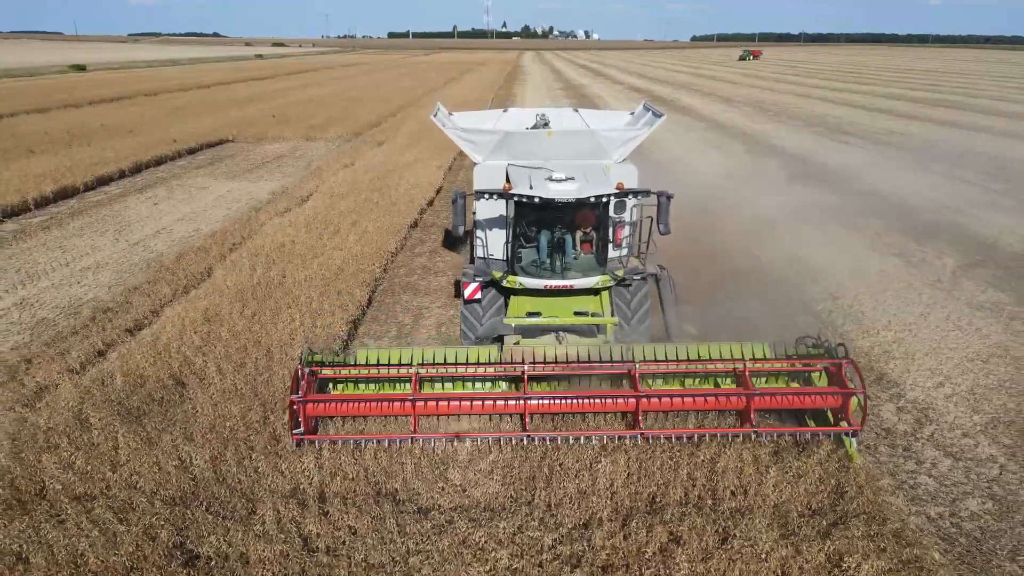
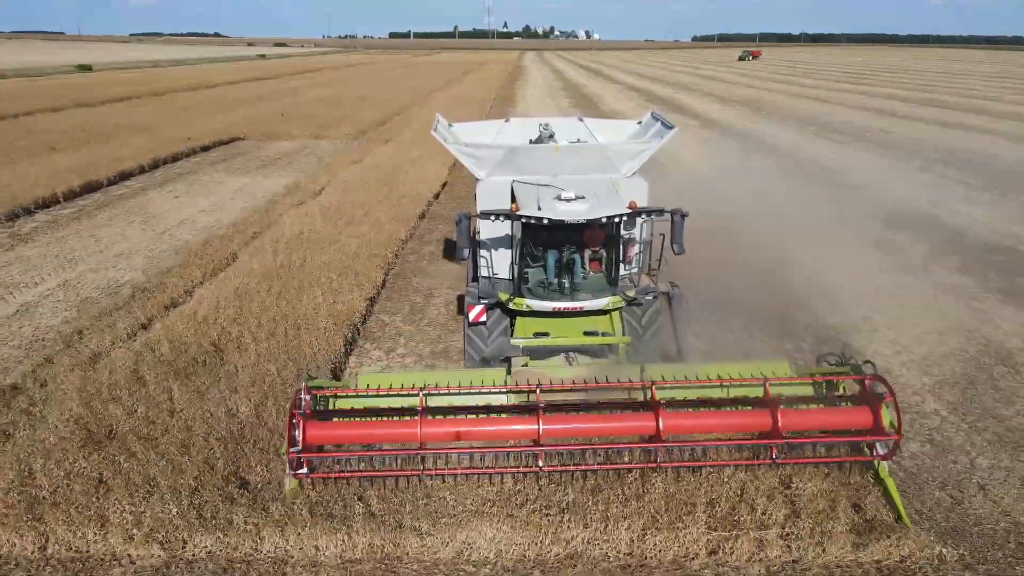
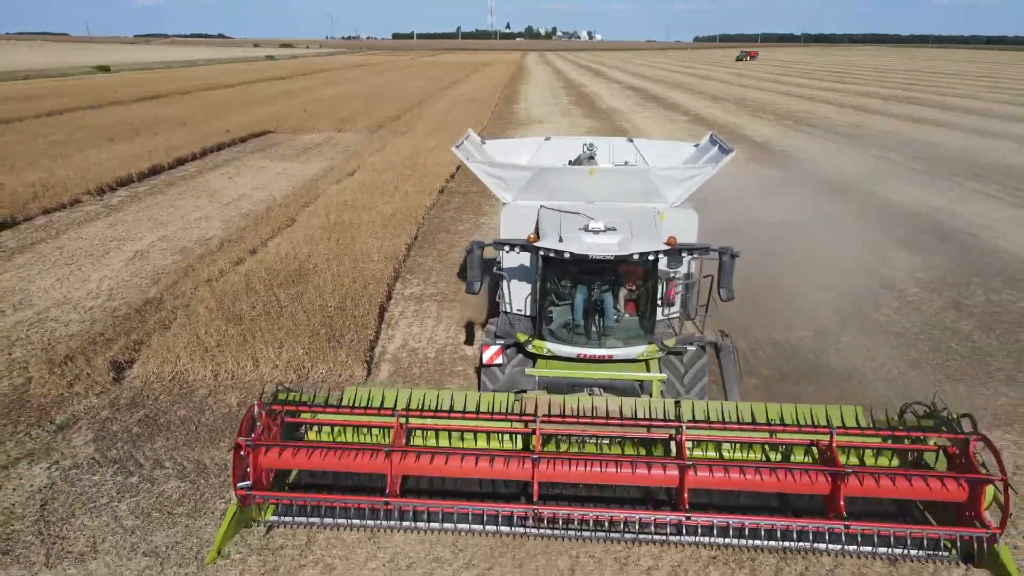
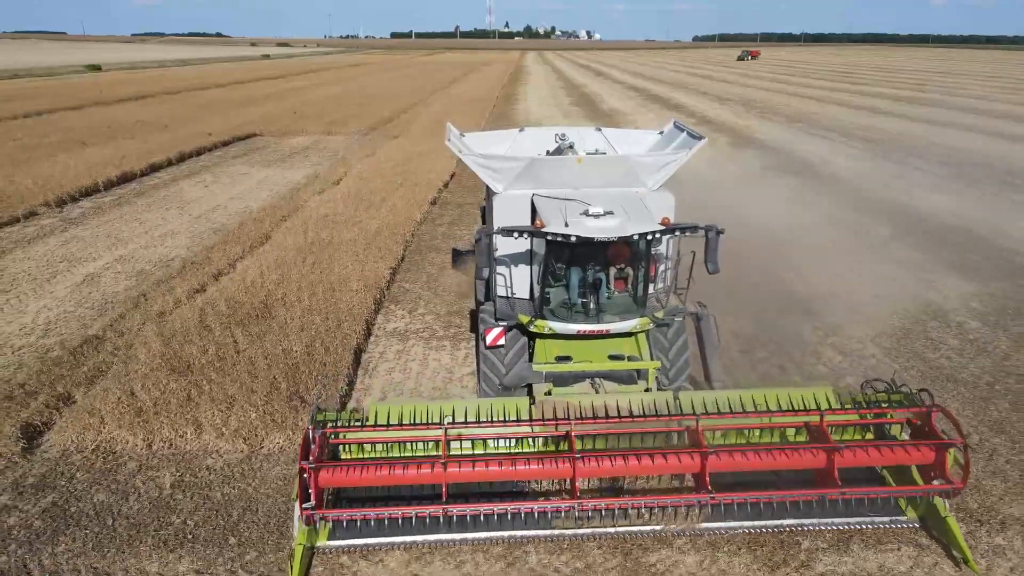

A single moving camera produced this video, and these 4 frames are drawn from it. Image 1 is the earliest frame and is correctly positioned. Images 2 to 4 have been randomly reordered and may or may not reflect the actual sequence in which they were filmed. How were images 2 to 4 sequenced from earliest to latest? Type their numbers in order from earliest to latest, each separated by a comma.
2, 4, 3
